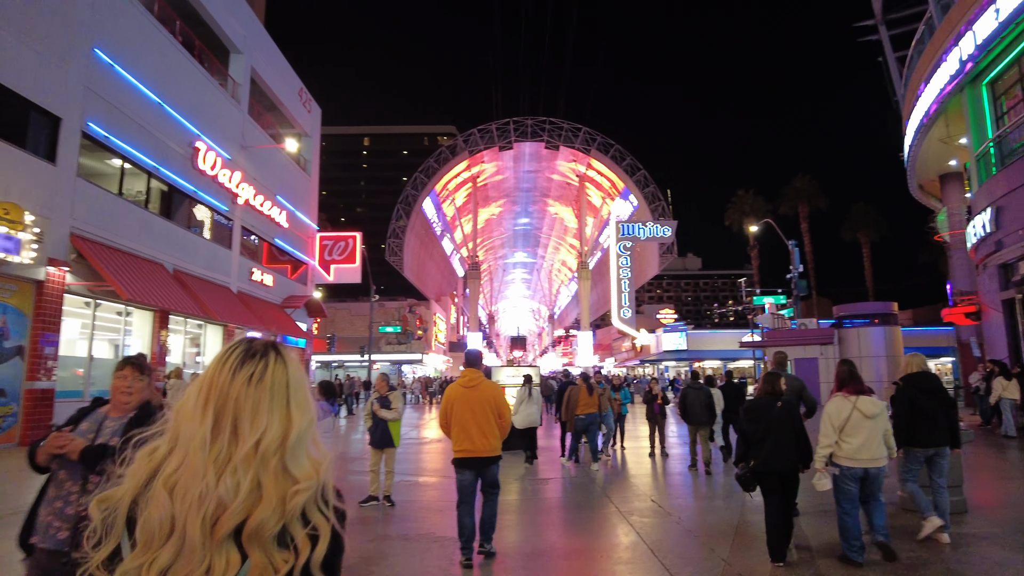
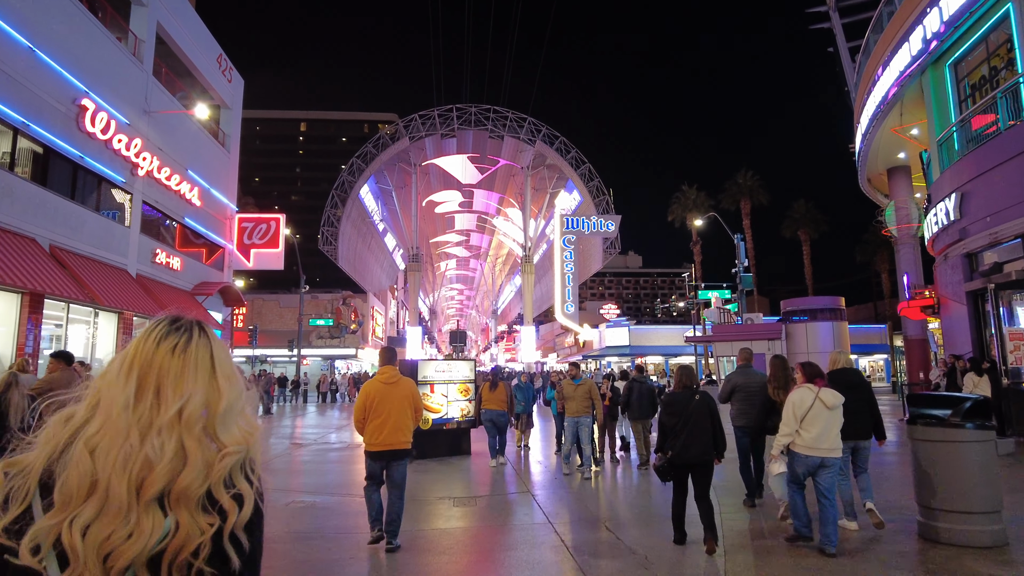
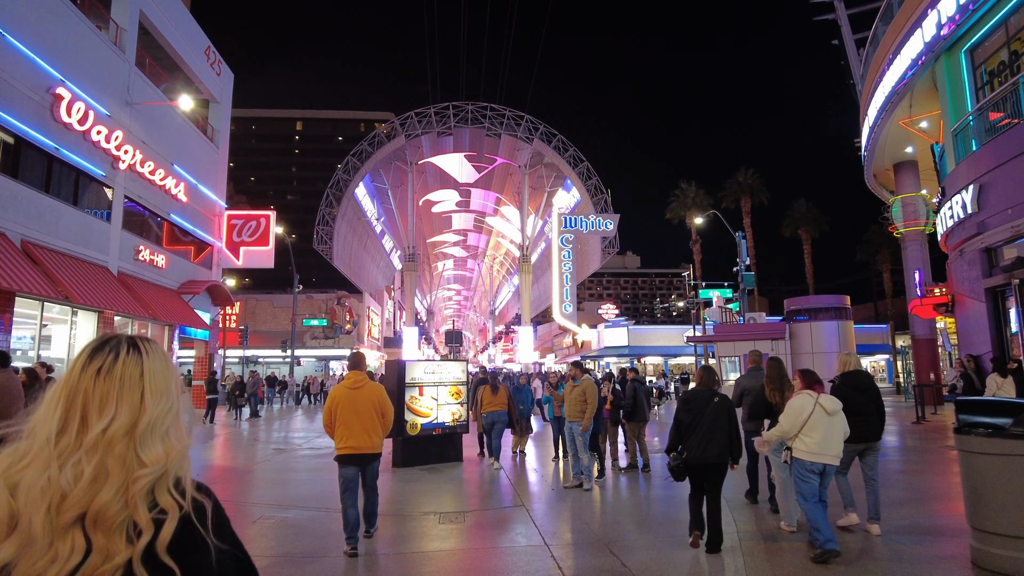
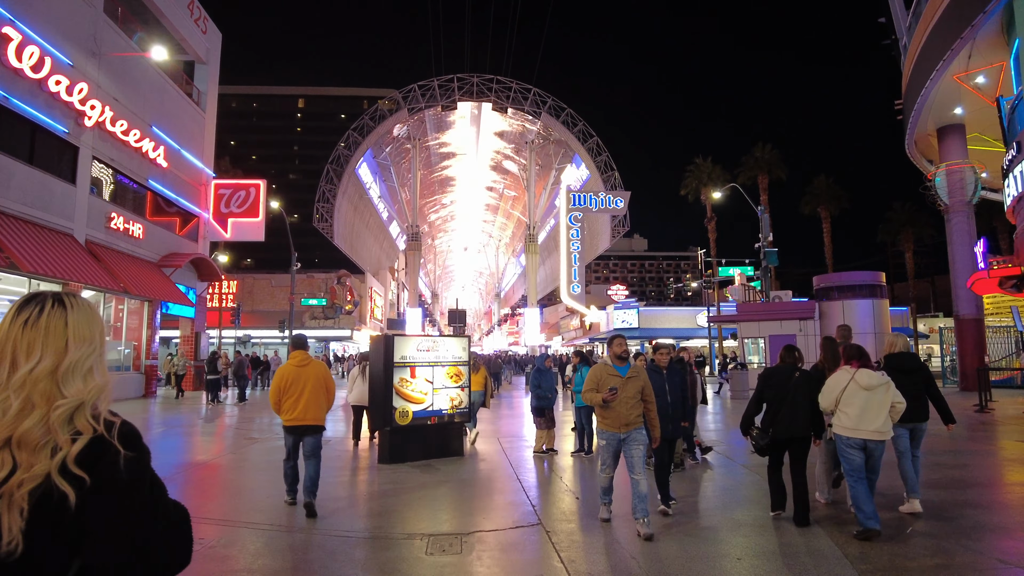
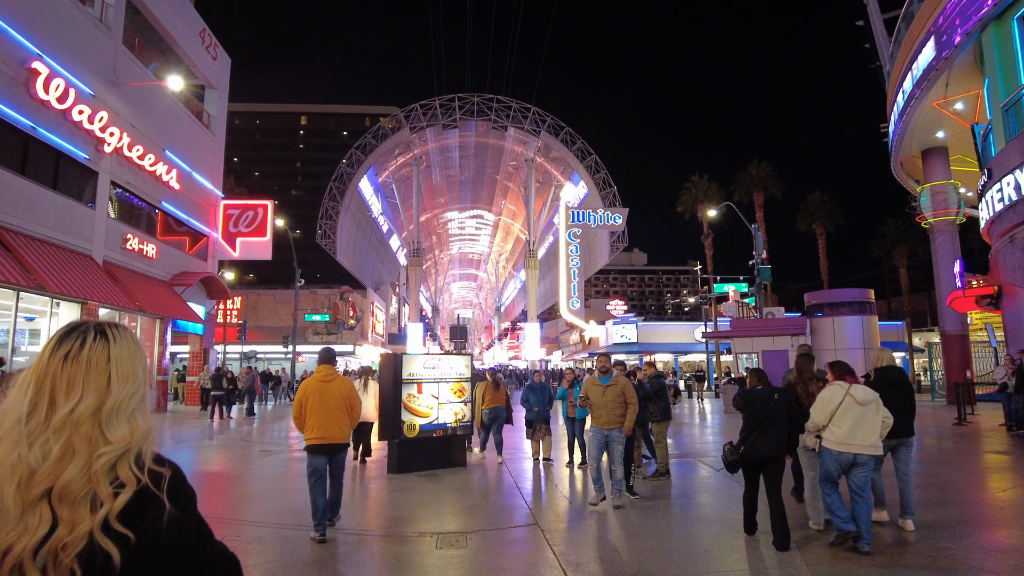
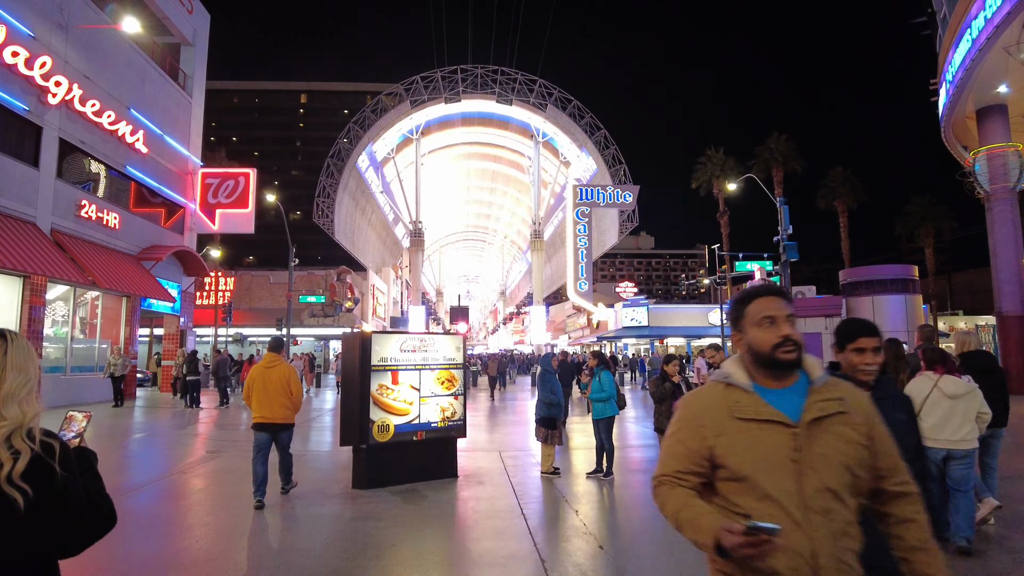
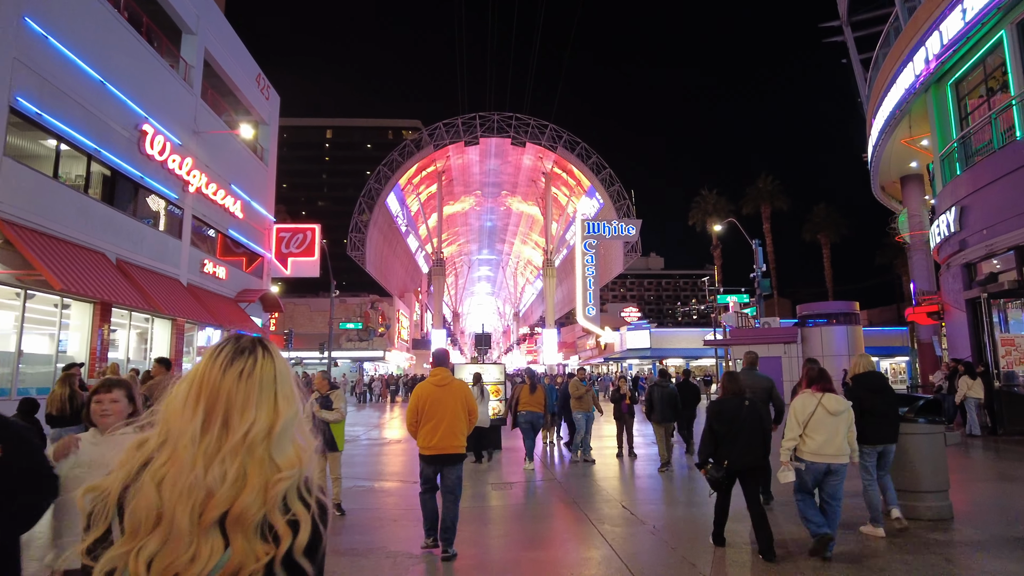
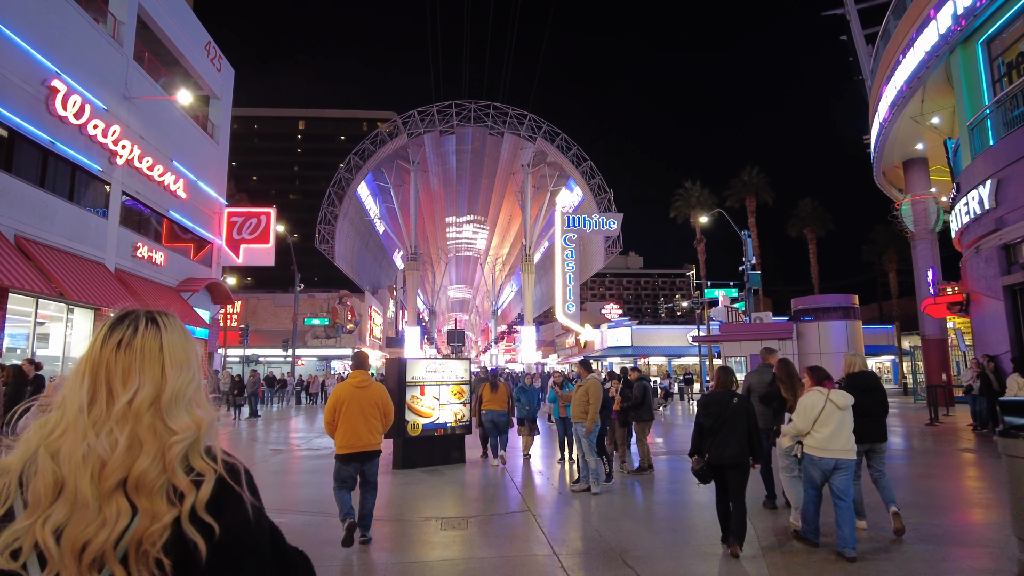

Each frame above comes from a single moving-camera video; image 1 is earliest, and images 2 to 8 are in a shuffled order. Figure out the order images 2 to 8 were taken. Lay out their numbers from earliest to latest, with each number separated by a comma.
7, 2, 3, 8, 5, 4, 6
